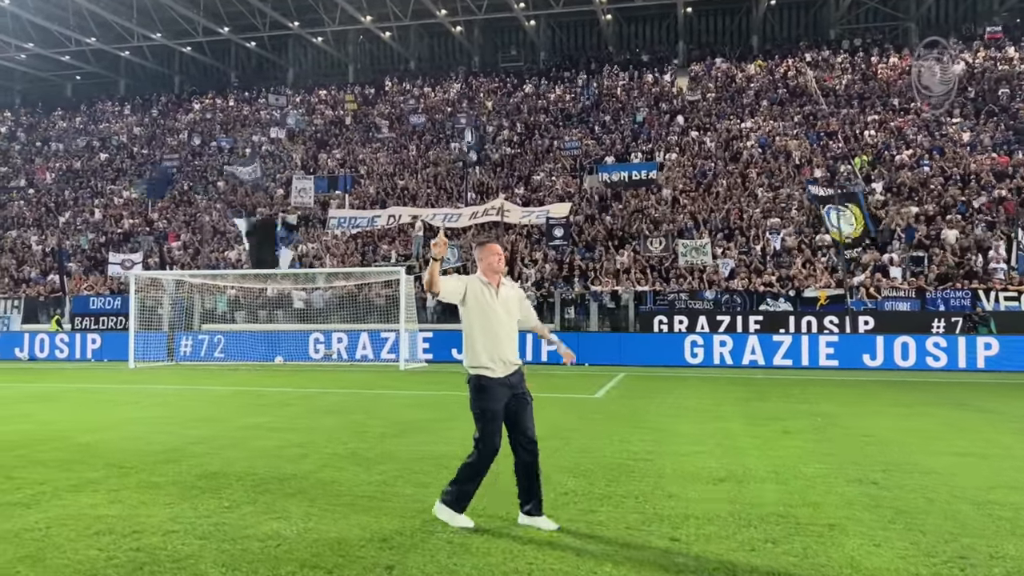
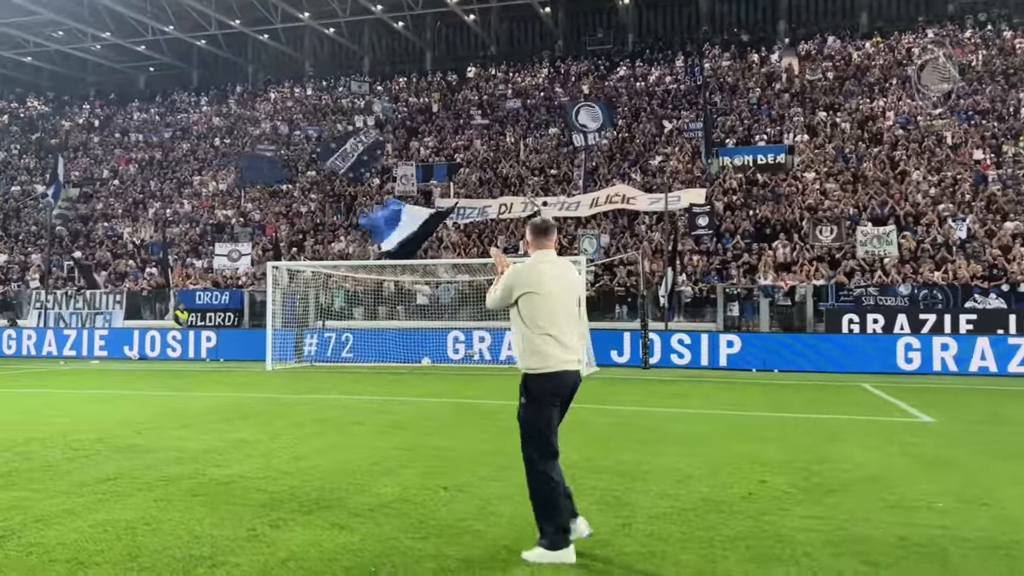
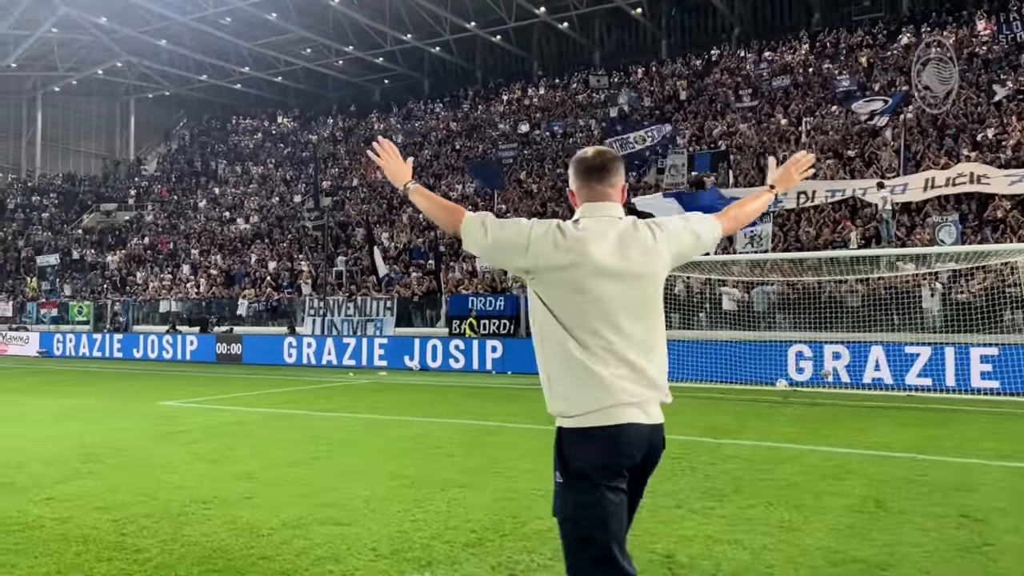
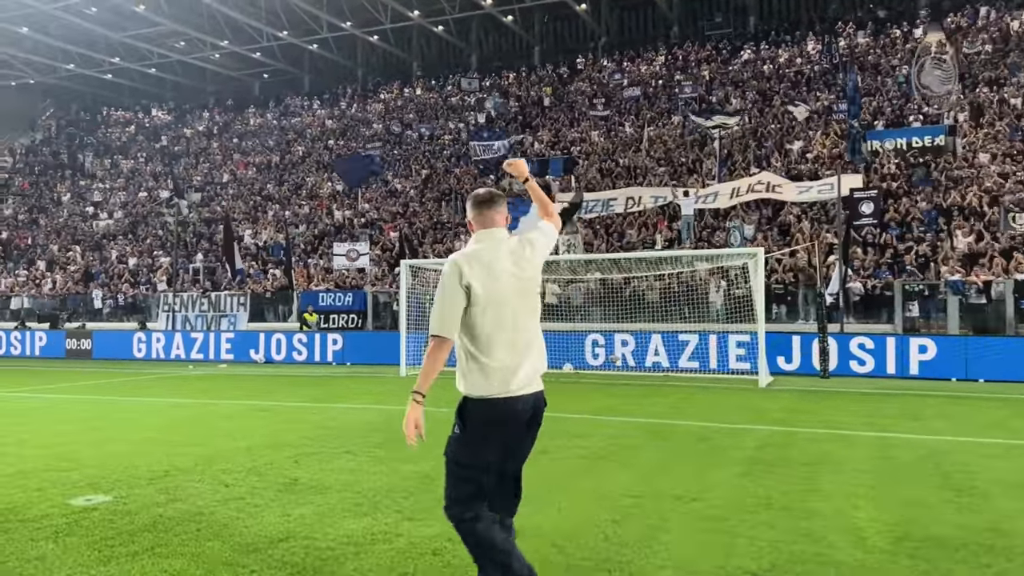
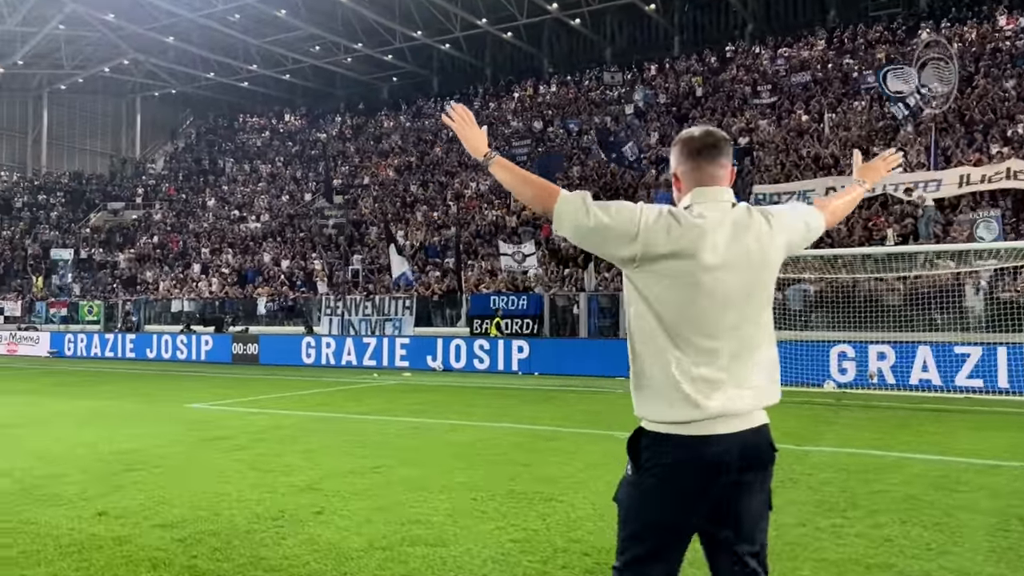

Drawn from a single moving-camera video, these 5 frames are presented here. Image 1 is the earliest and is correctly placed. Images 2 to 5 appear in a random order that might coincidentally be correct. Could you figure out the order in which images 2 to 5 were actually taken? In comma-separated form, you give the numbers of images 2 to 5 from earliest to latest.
2, 4, 3, 5
